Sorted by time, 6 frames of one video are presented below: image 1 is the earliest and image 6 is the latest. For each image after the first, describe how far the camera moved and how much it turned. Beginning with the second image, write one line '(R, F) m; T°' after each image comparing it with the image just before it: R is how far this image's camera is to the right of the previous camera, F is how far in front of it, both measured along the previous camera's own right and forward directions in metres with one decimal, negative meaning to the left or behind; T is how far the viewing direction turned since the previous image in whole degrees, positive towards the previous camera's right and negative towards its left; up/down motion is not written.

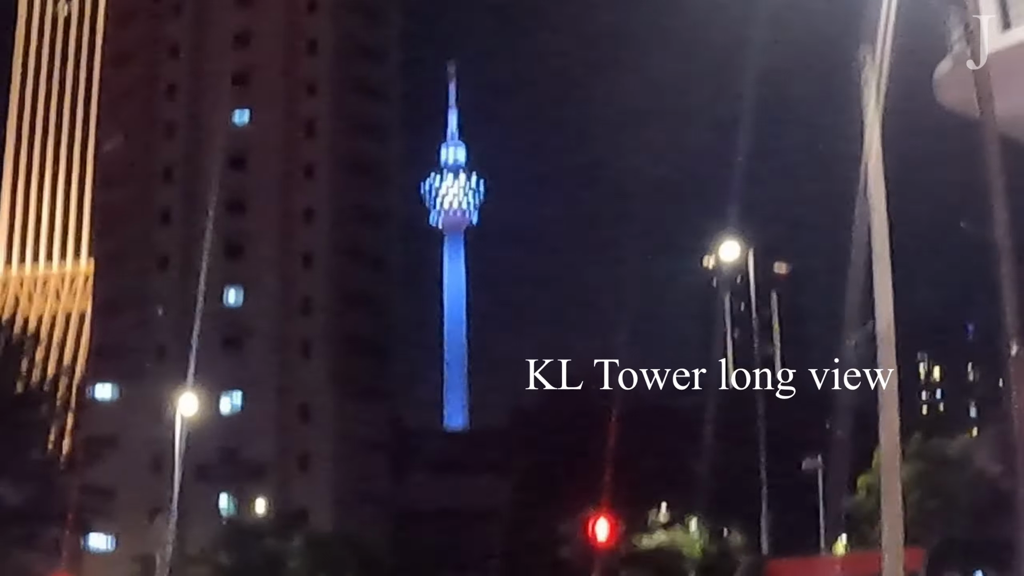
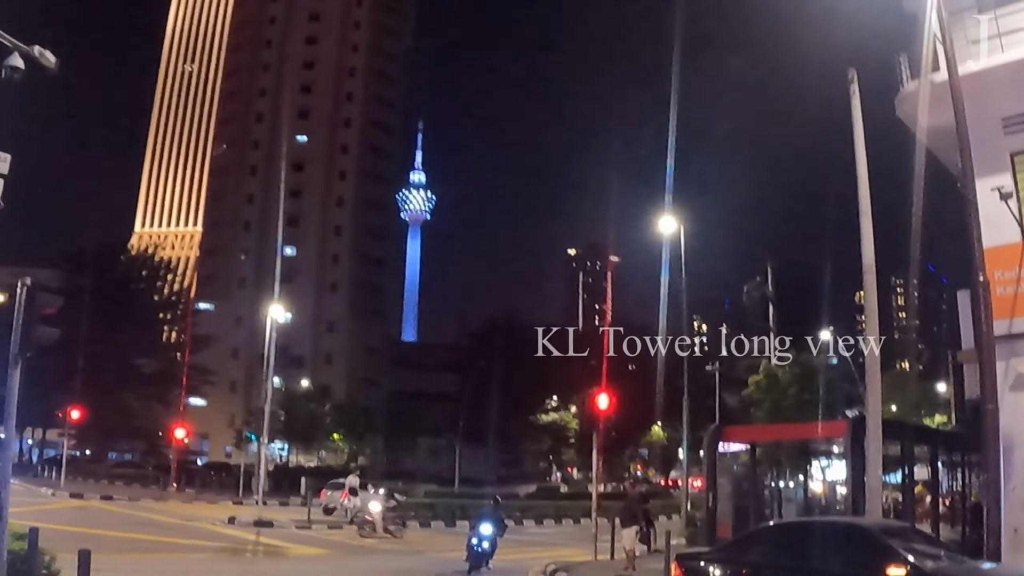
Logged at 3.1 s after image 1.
(+1.7, -8.1) m; -3°
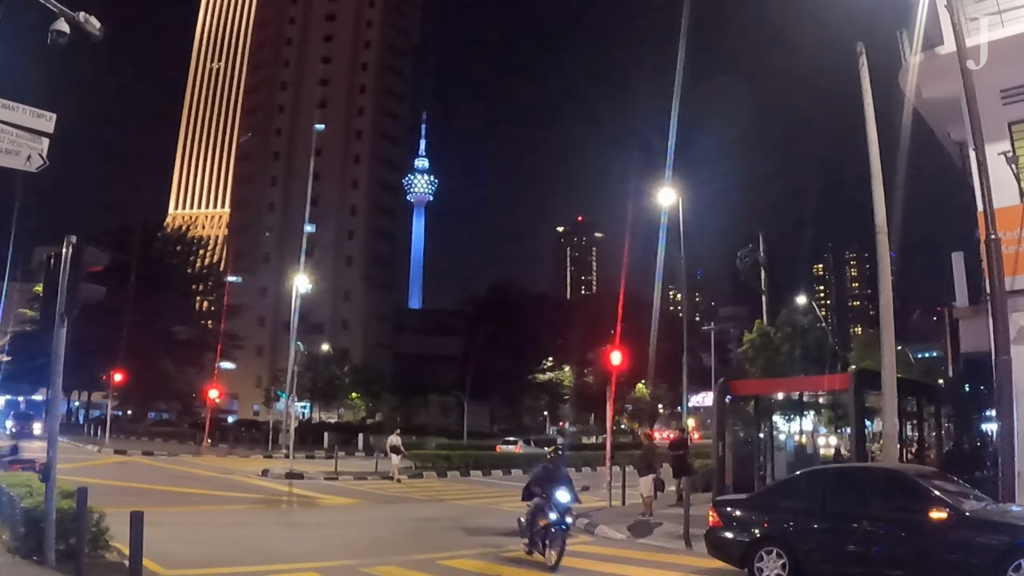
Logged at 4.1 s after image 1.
(-0.1, -2.4) m; 0°
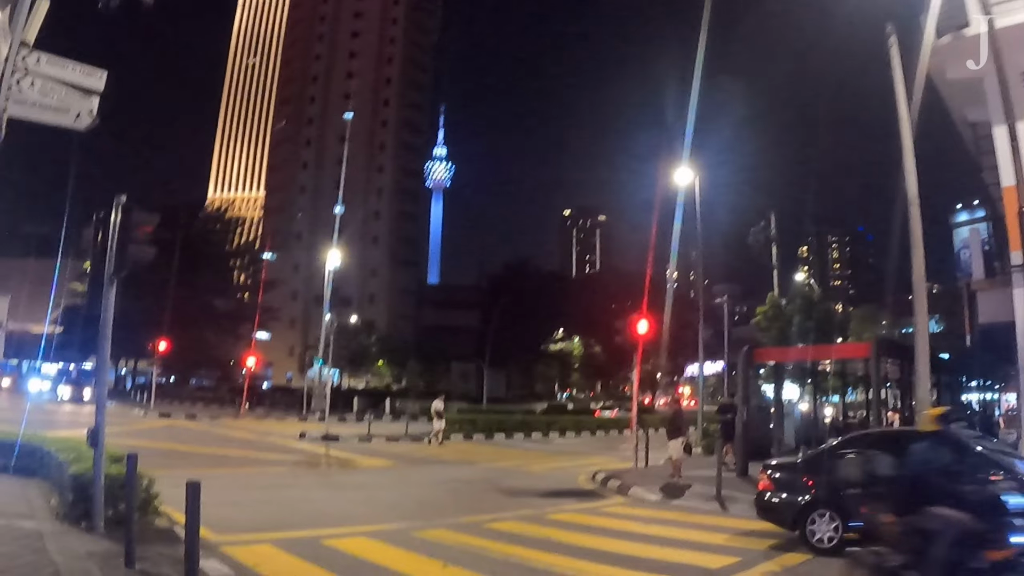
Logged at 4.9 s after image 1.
(-0.4, -2.1) m; 0°
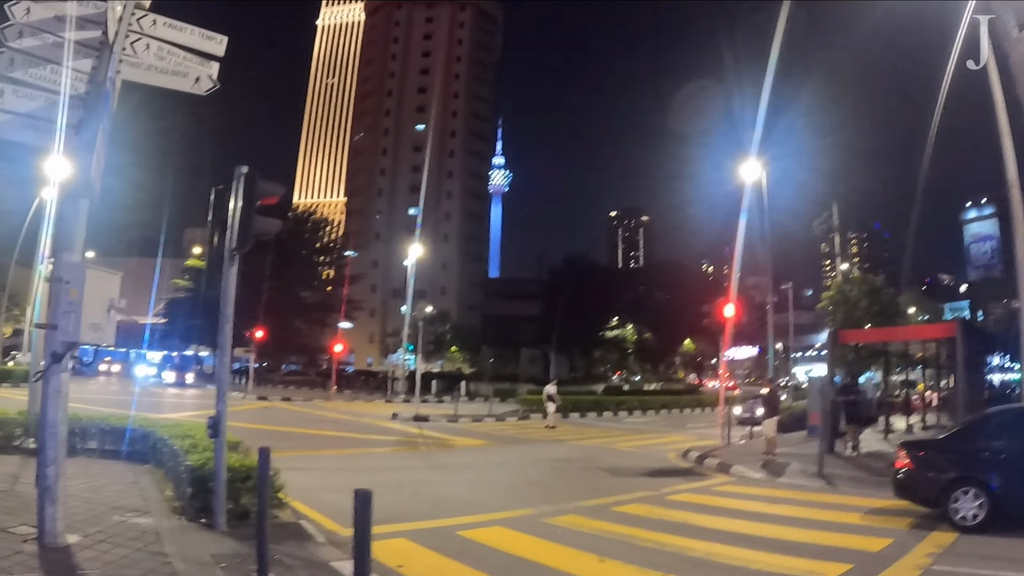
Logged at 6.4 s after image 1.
(-1.8, -3.0) m; +2°
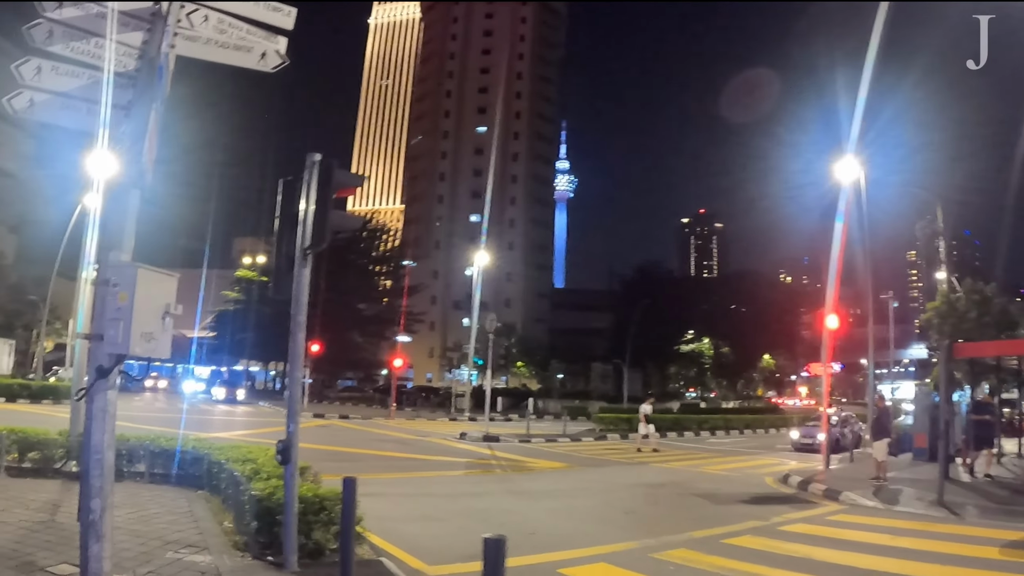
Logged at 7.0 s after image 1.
(-0.5, +1.8) m; -1°
